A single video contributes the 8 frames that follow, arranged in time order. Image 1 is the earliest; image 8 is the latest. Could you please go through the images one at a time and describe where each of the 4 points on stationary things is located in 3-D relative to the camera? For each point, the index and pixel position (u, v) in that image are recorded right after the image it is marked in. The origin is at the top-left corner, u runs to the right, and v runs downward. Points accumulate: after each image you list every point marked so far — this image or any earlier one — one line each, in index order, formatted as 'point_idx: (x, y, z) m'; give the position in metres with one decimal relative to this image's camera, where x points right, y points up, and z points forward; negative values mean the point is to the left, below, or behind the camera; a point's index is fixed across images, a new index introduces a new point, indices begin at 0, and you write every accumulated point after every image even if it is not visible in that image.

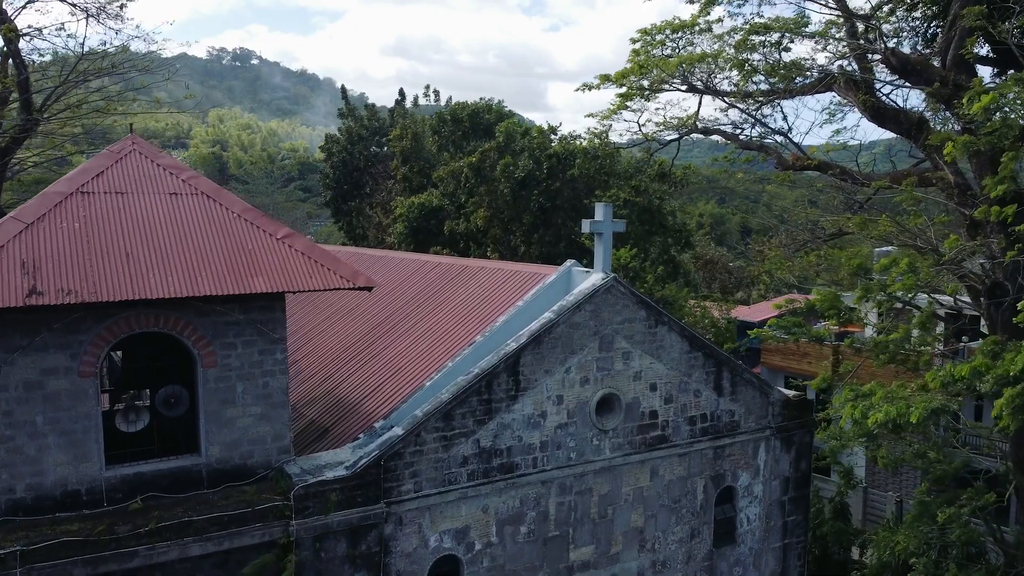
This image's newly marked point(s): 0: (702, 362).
0: (+1.5, -0.6, +9.7) m
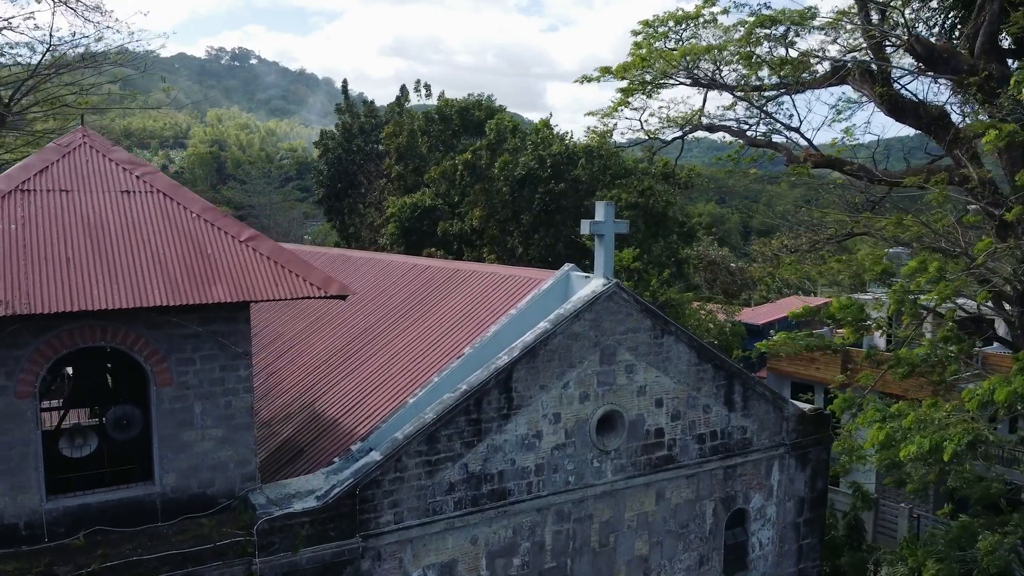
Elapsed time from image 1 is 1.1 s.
0: (+1.5, -0.6, +8.9) m
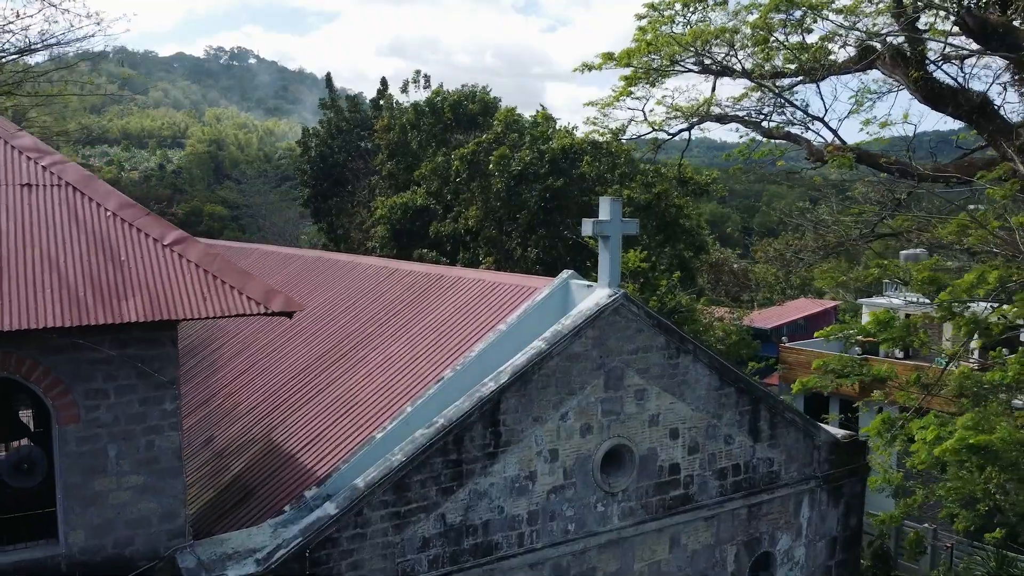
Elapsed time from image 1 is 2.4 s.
0: (+1.4, -0.7, +7.6) m
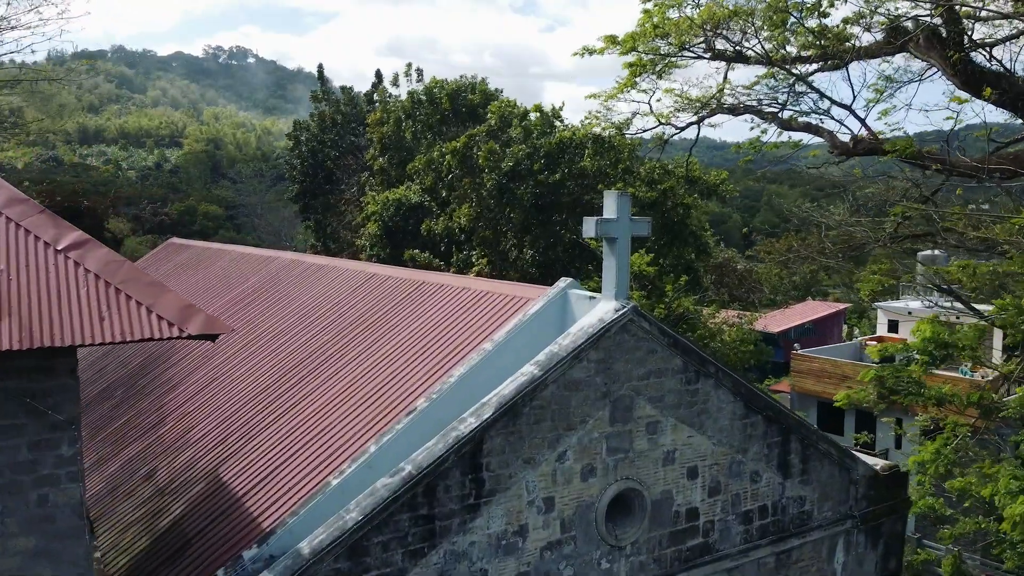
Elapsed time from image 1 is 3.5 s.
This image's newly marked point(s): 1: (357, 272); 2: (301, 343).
0: (+1.3, -0.7, +6.5) m
1: (-1.4, +0.1, +10.9) m
2: (-1.6, -0.4, +9.3) m
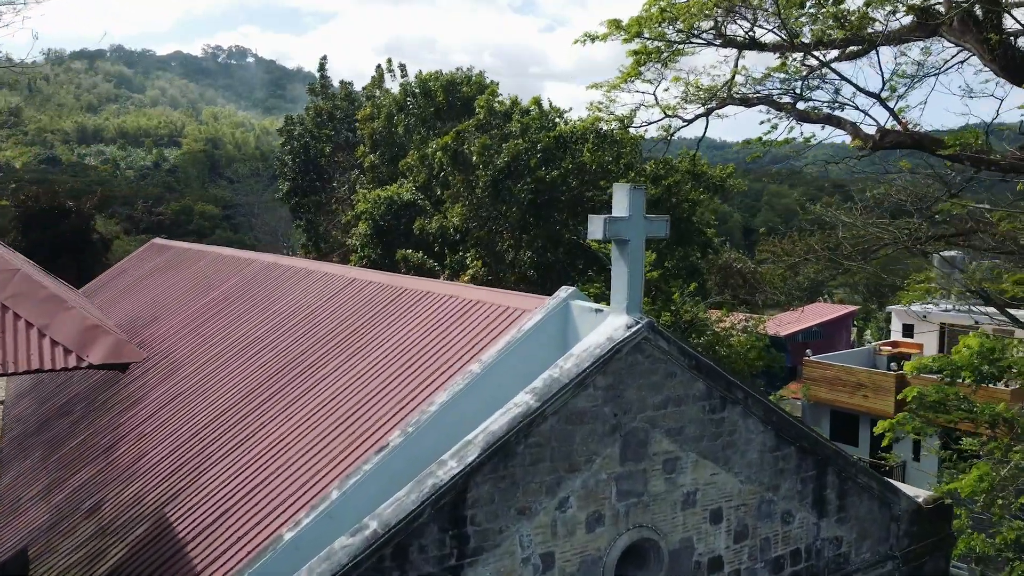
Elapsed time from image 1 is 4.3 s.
0: (+1.3, -0.8, +5.6) m
1: (-1.4, +0.1, +10.0) m
2: (-1.6, -0.4, +8.3) m
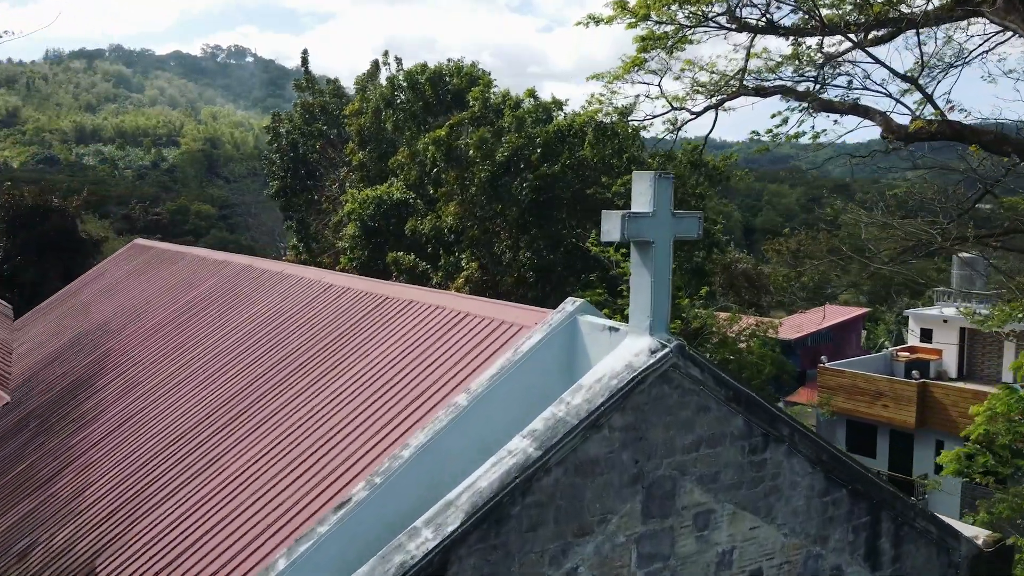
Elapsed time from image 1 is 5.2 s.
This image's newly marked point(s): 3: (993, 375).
0: (+1.3, -0.8, +4.6) m
1: (-1.5, +0.1, +9.0) m
2: (-1.7, -0.5, +7.4) m
3: (+6.9, -1.3, +17.7) m
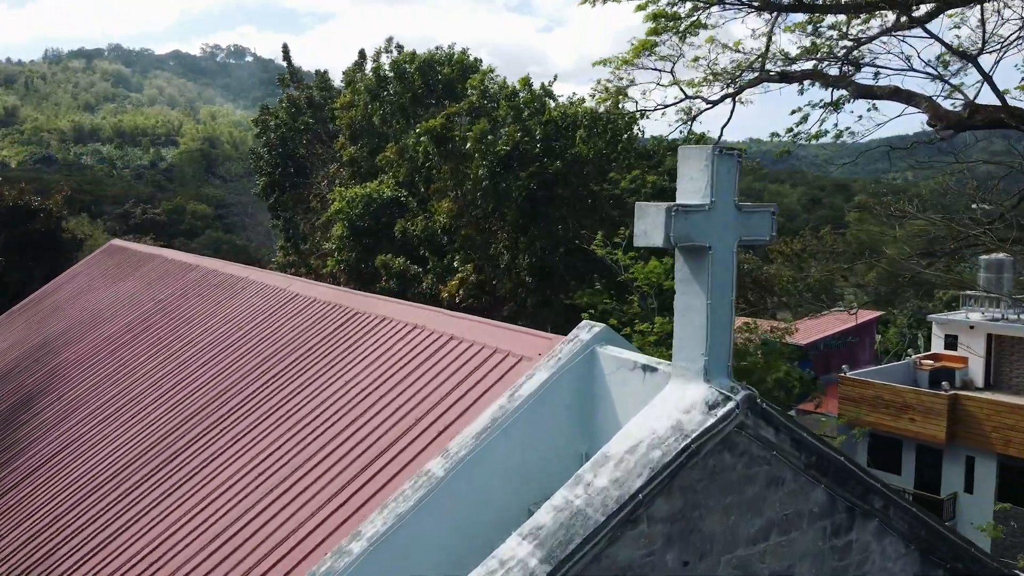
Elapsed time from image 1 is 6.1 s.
0: (+1.3, -0.9, +3.5) m
1: (-1.5, 0.0, +7.9) m
2: (-1.7, -0.5, +6.3) m
3: (+6.9, -1.3, +16.6) m
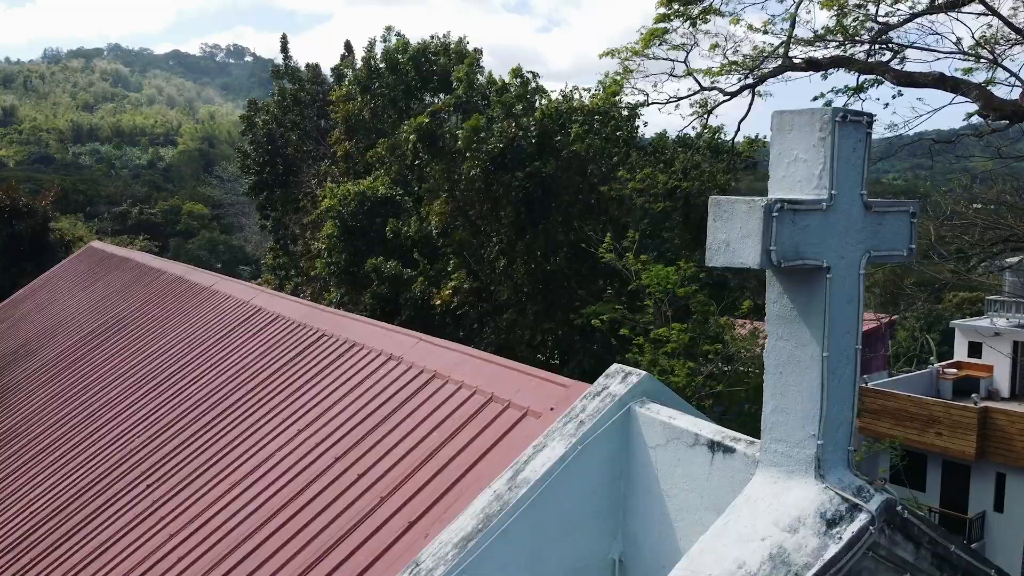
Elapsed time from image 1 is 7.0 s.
0: (+1.3, -0.9, +2.6) m
1: (-1.5, -0.1, +7.0) m
2: (-1.7, -0.6, +5.4) m
3: (+6.9, -1.4, +15.7) m
